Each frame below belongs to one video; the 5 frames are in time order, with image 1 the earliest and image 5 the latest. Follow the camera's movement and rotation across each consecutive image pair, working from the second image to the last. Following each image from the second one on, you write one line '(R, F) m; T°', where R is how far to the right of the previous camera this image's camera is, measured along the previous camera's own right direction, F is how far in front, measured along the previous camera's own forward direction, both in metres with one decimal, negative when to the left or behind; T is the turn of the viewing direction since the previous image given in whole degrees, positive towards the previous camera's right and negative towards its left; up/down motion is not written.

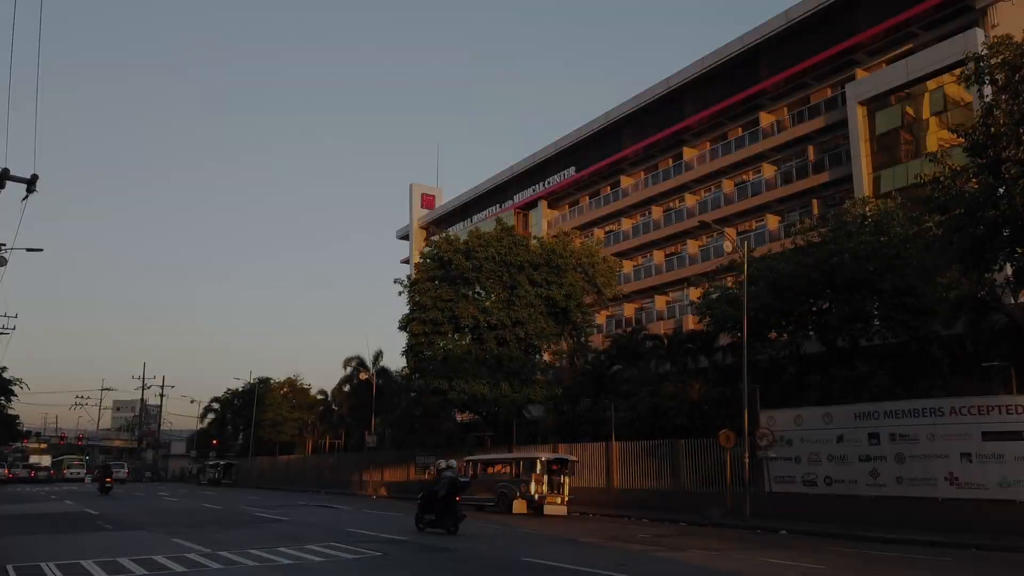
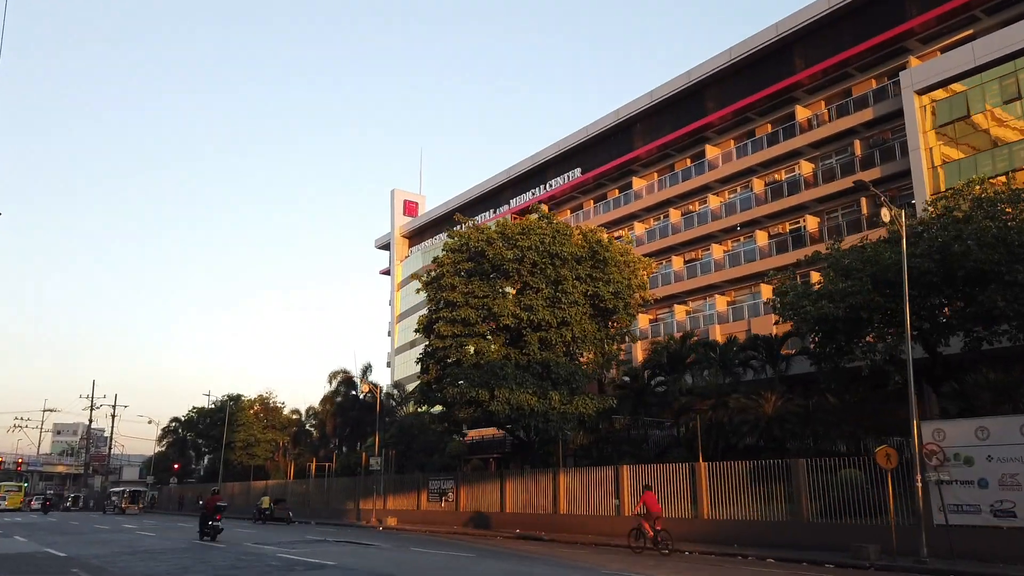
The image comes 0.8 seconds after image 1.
(-3.2, +4.8) m; +3°
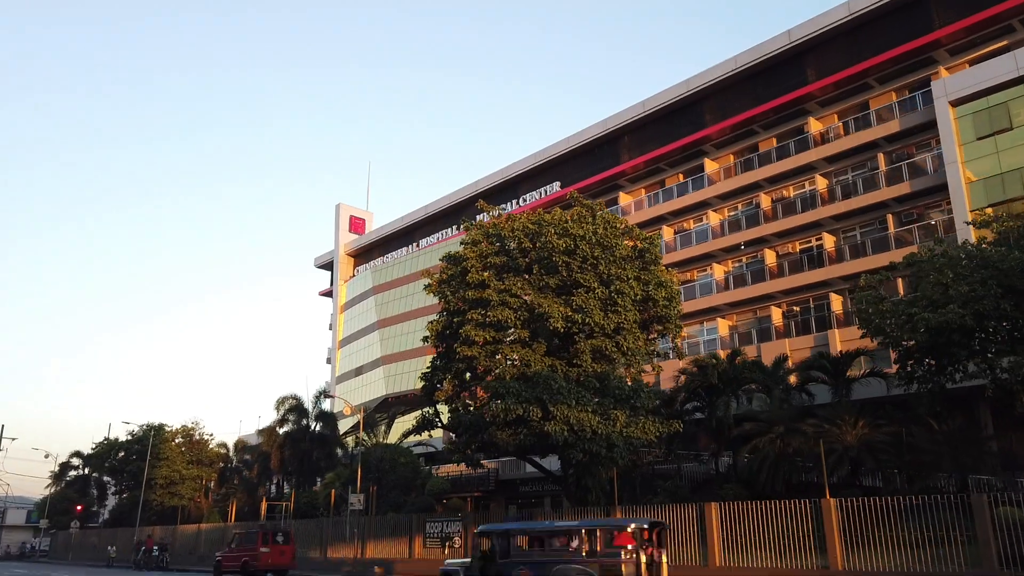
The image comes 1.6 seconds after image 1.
(-3.9, +5.2) m; +6°
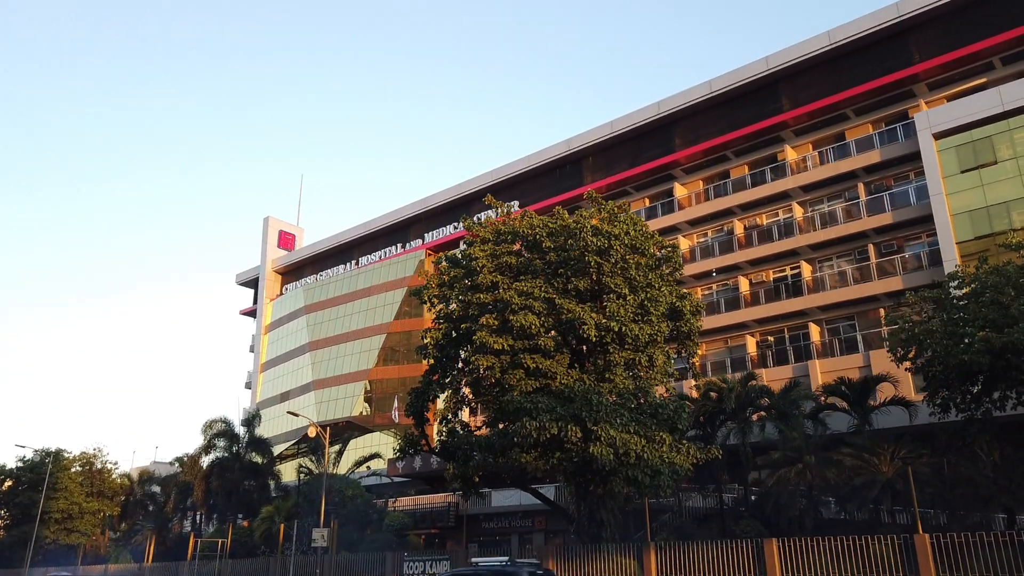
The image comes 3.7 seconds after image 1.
(-3.1, +3.0) m; +7°
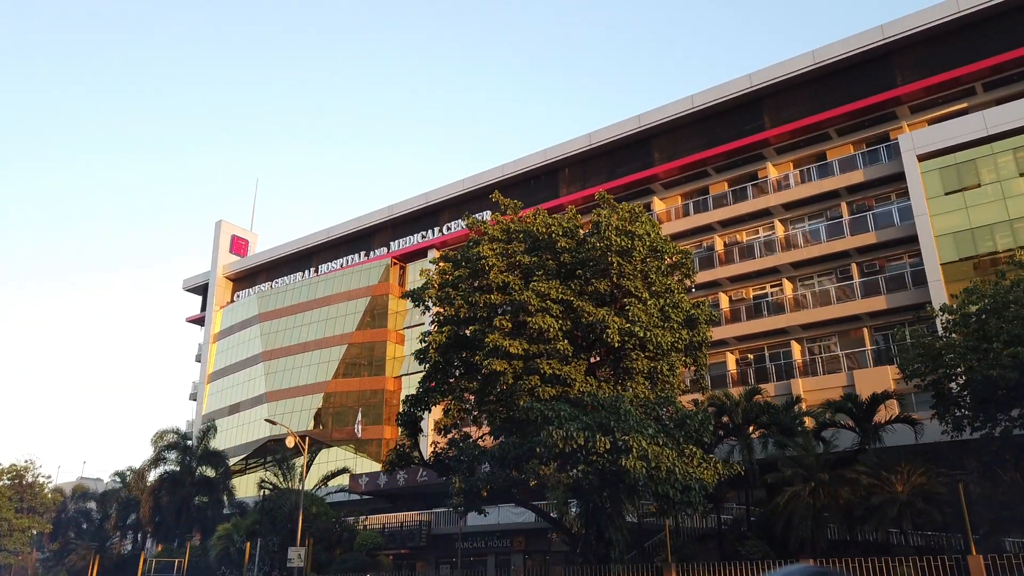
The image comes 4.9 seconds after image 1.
(-1.8, +1.4) m; +4°
